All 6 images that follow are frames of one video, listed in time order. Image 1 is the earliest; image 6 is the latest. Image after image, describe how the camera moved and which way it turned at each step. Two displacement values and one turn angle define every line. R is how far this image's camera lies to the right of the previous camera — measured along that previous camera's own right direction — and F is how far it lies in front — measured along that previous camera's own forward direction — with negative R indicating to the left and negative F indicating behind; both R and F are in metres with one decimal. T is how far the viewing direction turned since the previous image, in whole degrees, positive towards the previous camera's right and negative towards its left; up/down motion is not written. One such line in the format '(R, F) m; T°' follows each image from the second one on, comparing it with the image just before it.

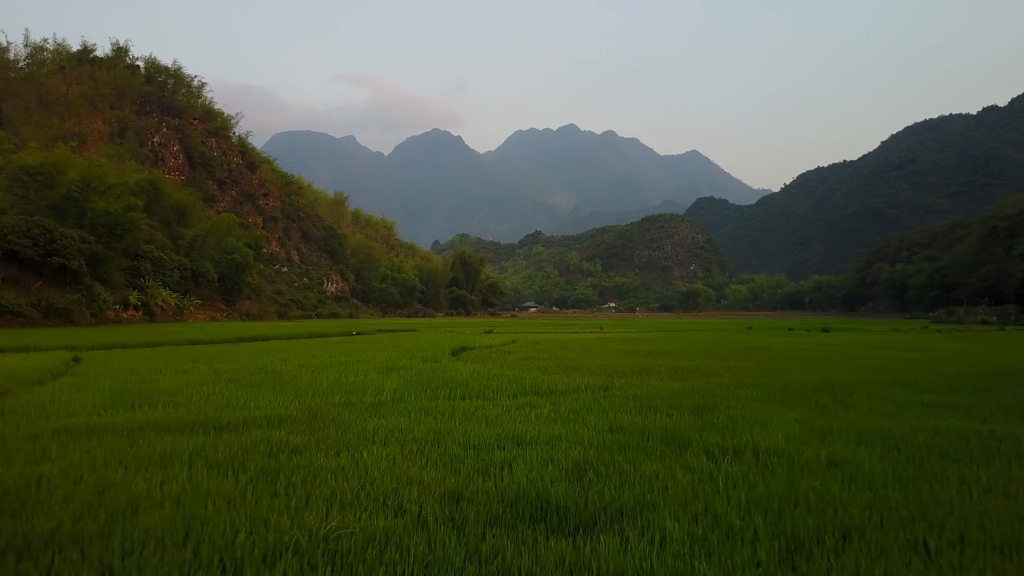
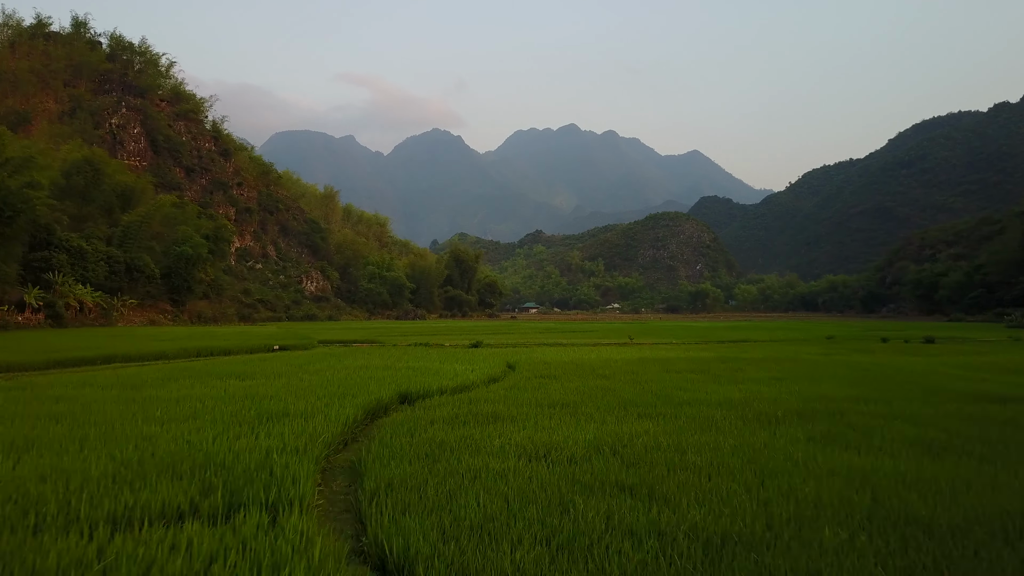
(0.0, +2.9) m; 0°
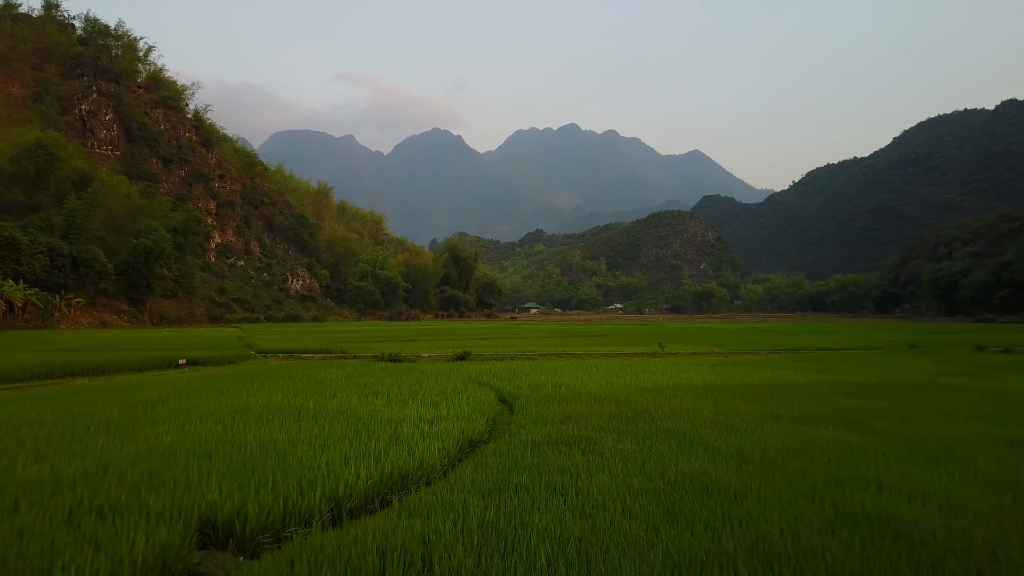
(0.0, +1.8) m; 0°
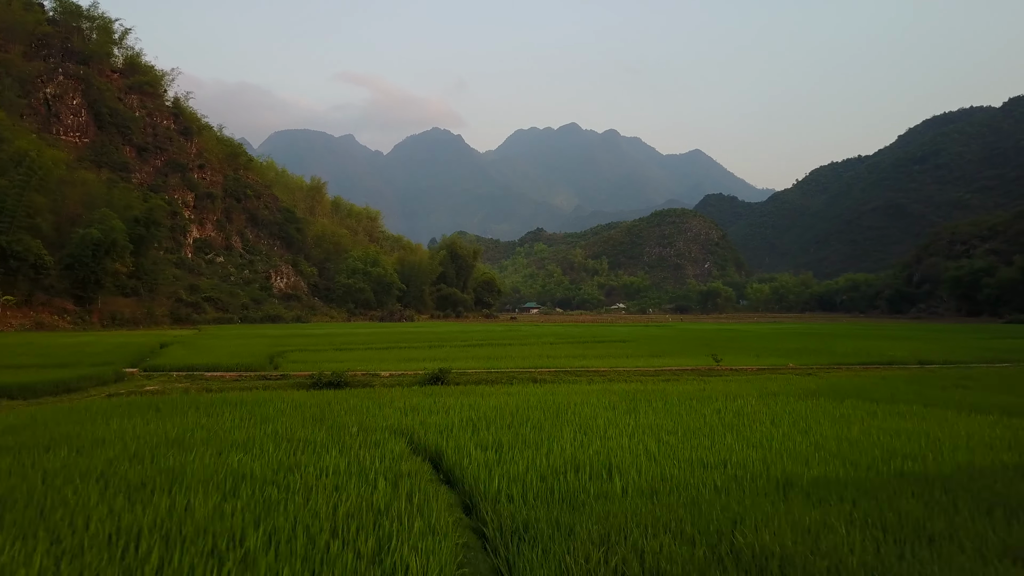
(0.0, +1.8) m; 0°
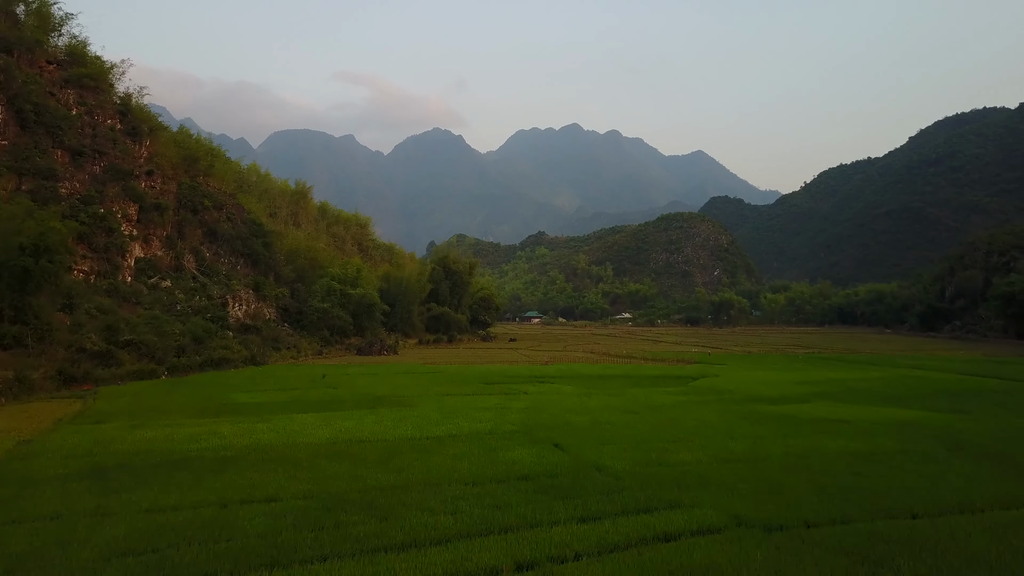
(+0.1, +3.6) m; 0°
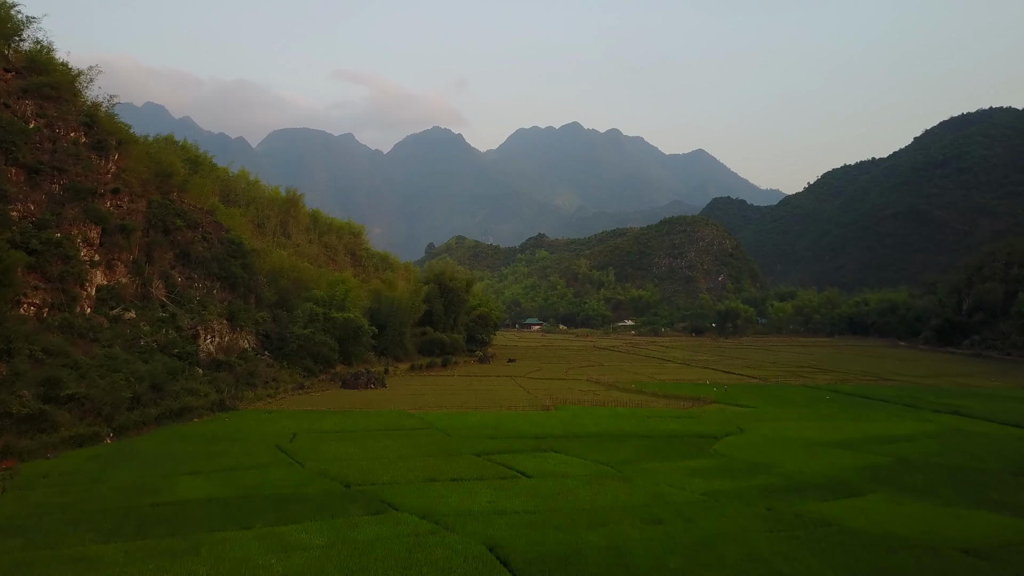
(0.0, +1.8) m; 0°
